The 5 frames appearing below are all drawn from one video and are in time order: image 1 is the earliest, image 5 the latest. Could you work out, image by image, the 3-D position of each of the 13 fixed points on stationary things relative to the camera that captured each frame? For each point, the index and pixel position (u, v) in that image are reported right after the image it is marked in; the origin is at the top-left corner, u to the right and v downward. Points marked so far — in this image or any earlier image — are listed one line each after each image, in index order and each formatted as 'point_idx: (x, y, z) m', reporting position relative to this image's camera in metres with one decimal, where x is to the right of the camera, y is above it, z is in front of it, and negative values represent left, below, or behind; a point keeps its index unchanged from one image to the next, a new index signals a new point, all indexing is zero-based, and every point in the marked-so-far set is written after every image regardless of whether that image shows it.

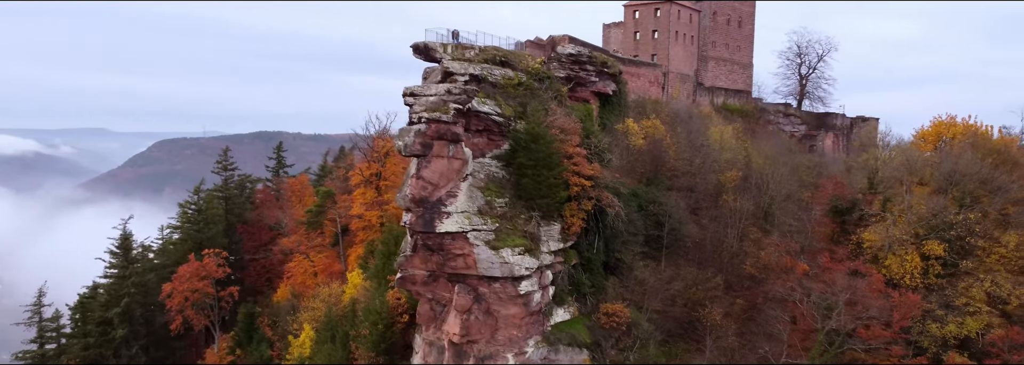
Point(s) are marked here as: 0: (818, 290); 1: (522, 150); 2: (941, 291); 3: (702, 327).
0: (+6.7, -2.6, +17.5) m
1: (+0.2, +0.6, +15.9) m
2: (+9.2, -2.3, +17.7) m
3: (+4.2, -3.2, +18.4) m
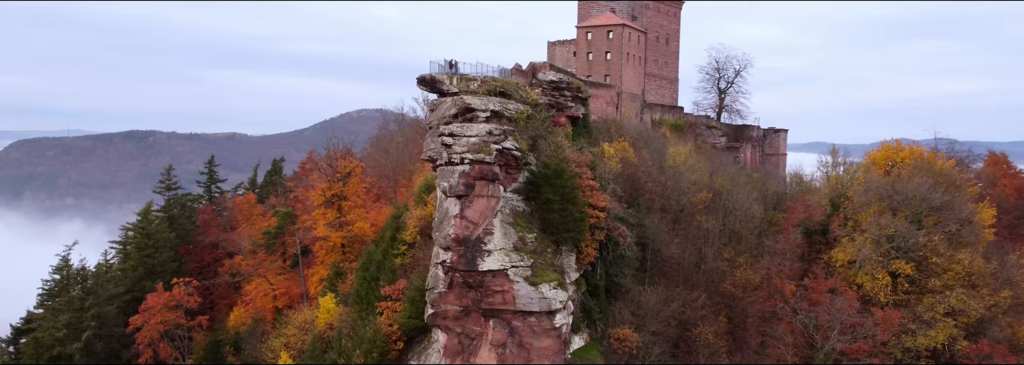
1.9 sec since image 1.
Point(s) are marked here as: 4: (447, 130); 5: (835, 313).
0: (+6.9, -3.2, +19.0) m
1: (+0.7, -0.1, +16.4) m
2: (+9.3, -2.9, +19.5) m
3: (+4.3, -3.8, +19.5) m
4: (-1.1, +1.0, +15.6) m
5: (+7.3, -2.9, +18.6) m
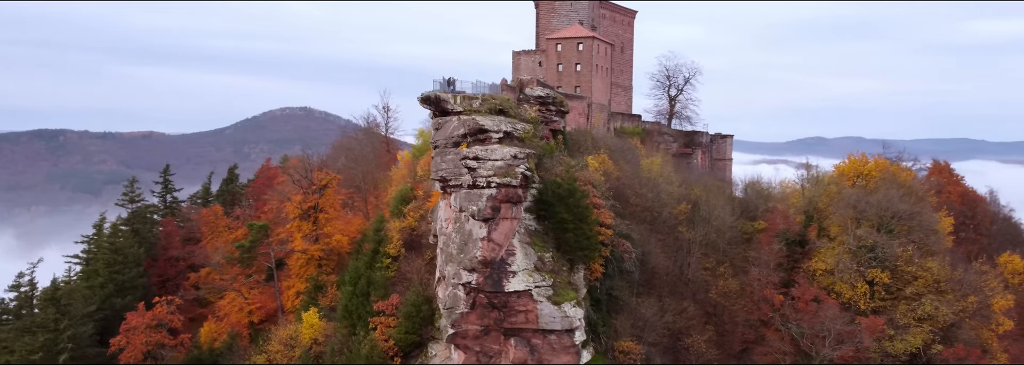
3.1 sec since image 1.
0: (+7.0, -3.5, +19.9) m
1: (+1.0, -0.5, +16.8) m
2: (+9.3, -3.3, +20.7) m
3: (+4.3, -4.2, +20.2) m
4: (-0.7, +0.6, +15.8) m
5: (+7.4, -3.3, +19.6) m
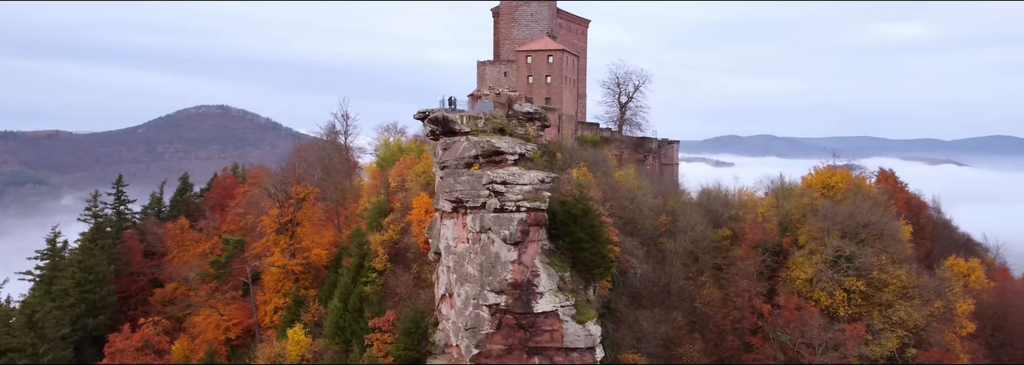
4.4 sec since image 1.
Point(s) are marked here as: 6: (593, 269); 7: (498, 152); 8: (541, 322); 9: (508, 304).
0: (+7.0, -3.9, +21.0) m
1: (+1.4, -0.9, +17.3) m
2: (+9.3, -3.6, +22.0) m
3: (+4.3, -4.5, +21.0) m
4: (-0.3, +0.1, +16.2) m
5: (+7.5, -3.7, +20.7) m
6: (+1.7, -1.8, +17.4) m
7: (-0.3, +0.7, +17.7) m
8: (+0.5, -2.7, +16.0) m
9: (-0.1, -2.3, +15.9) m
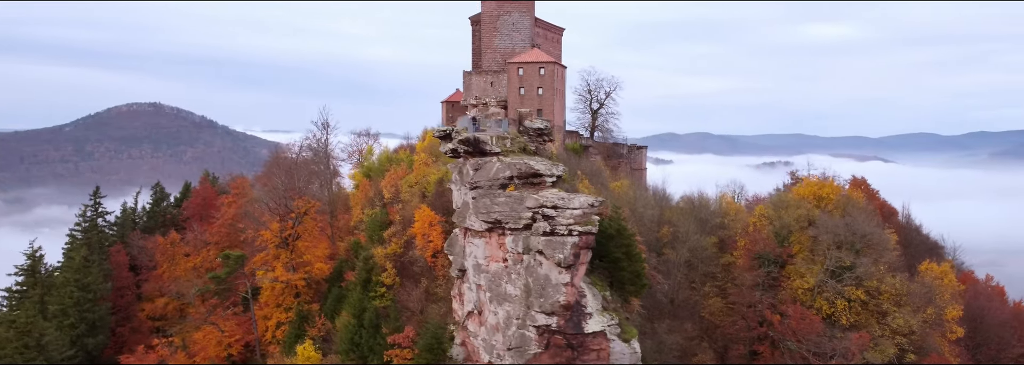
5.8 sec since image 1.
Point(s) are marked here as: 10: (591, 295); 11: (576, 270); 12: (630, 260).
0: (+7.6, -4.3, +21.9) m
1: (+2.2, -1.3, +17.8) m
2: (+9.7, -4.0, +23.1) m
3: (+4.9, -5.0, +21.8) m
4: (+0.6, -0.3, +16.6) m
5: (+8.0, -4.1, +21.7) m
6: (+2.5, -2.3, +17.9) m
7: (+0.4, +0.2, +18.1) m
8: (+1.5, -3.1, +16.4) m
9: (+0.8, -2.8, +16.3) m
10: (+1.5, -2.2, +16.7) m
11: (+1.1, -1.7, +16.4) m
12: (+2.6, -1.7, +18.1) m
